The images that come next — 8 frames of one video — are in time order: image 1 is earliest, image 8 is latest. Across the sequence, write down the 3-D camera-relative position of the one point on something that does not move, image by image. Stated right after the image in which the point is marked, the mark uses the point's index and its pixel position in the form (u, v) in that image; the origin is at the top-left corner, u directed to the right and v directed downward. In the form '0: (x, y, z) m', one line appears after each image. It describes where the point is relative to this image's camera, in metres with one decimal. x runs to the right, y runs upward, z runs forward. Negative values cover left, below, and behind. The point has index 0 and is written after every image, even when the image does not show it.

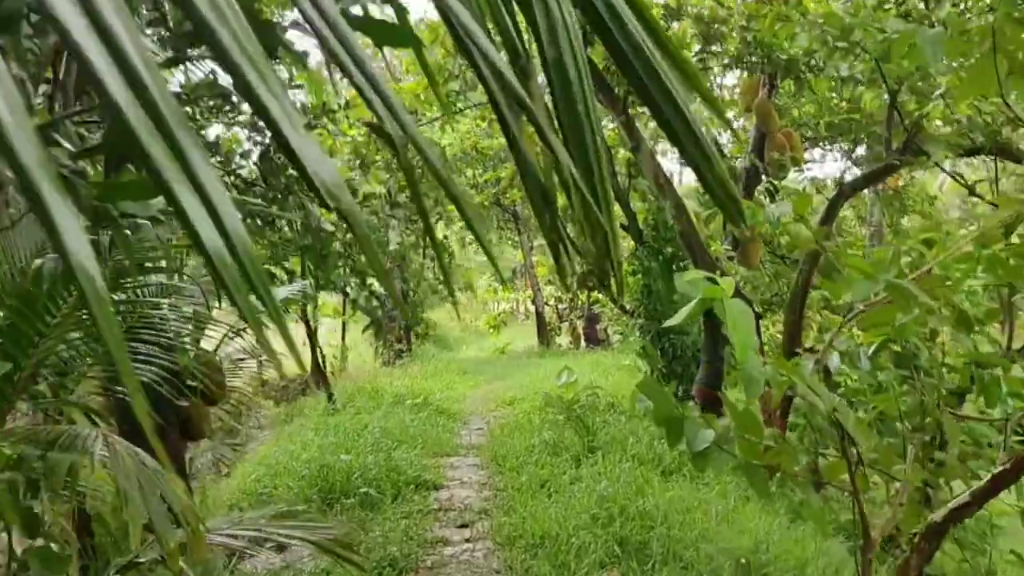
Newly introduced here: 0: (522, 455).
0: (0.0, -0.6, +4.1) m
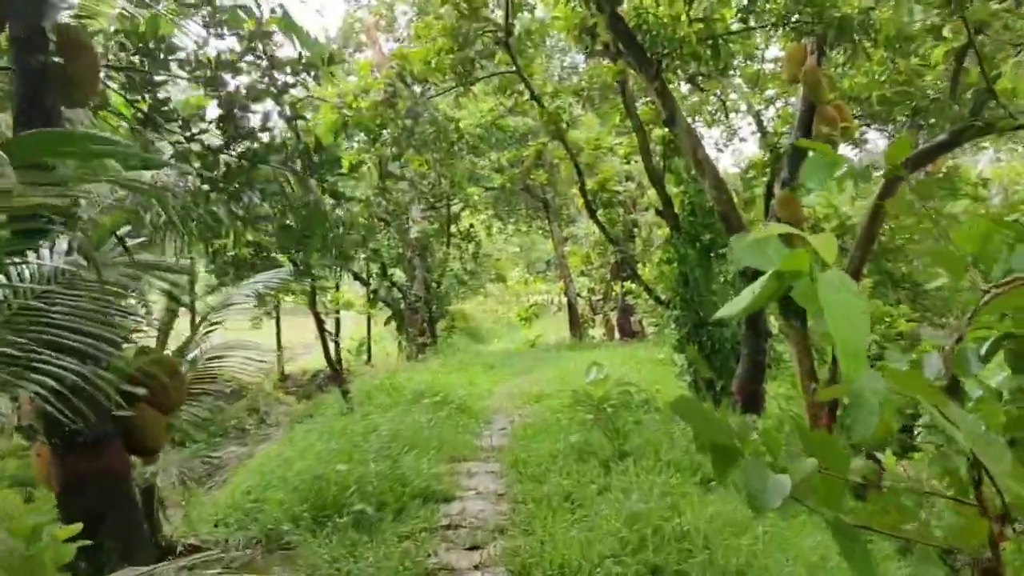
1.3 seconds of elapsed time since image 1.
0: (+0.1, -0.6, +3.7) m
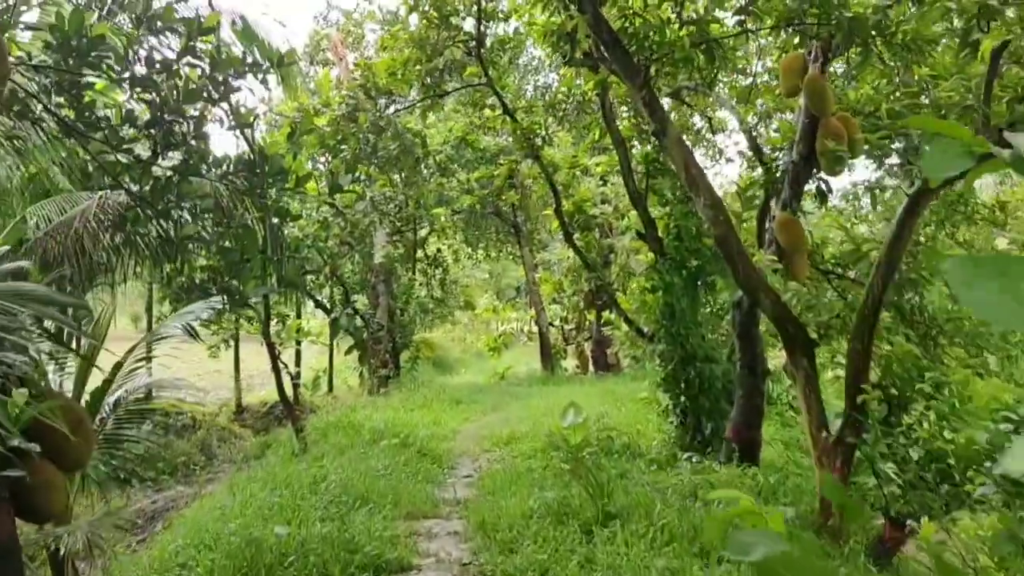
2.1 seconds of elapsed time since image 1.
0: (0.0, -0.7, +3.2) m
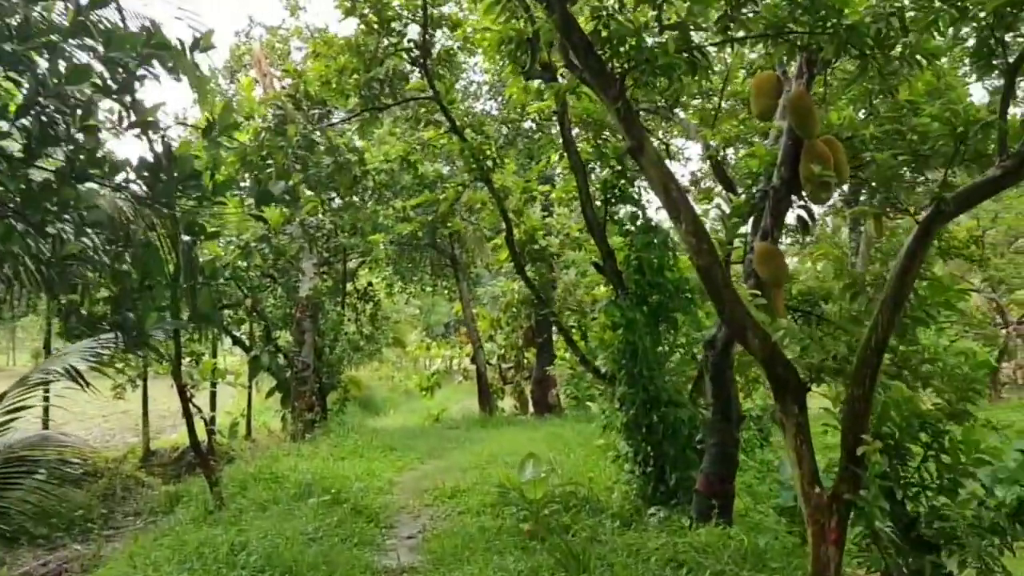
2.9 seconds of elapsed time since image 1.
0: (-0.1, -0.8, +2.7) m
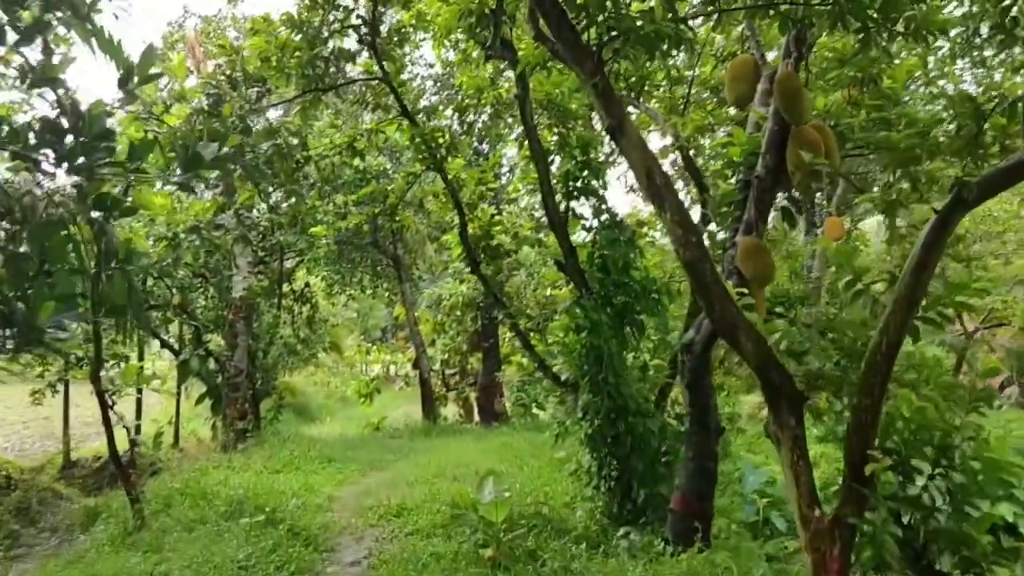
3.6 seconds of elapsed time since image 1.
0: (-0.2, -0.8, +2.3) m
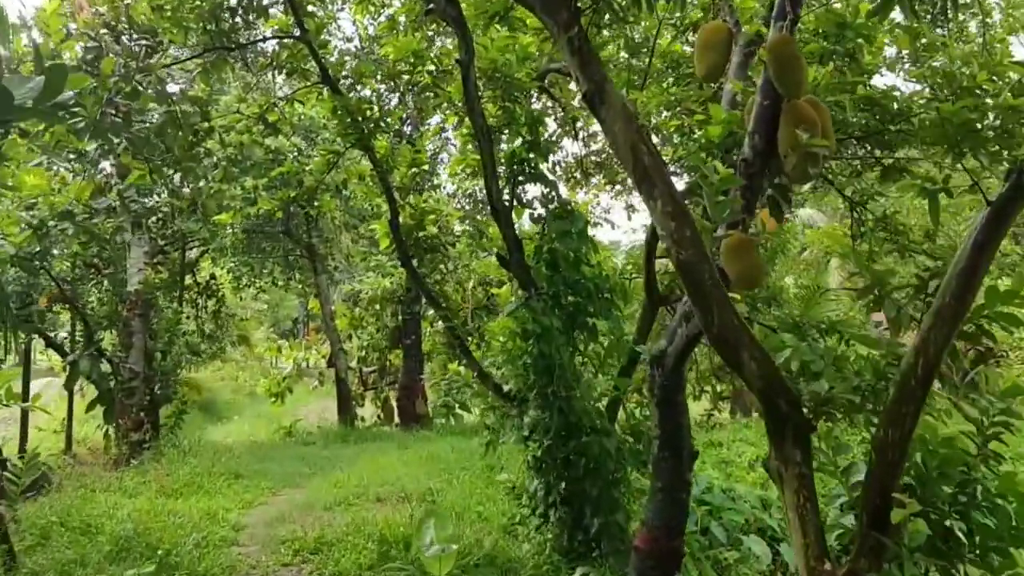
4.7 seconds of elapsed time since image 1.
0: (-0.2, -0.8, +1.8) m
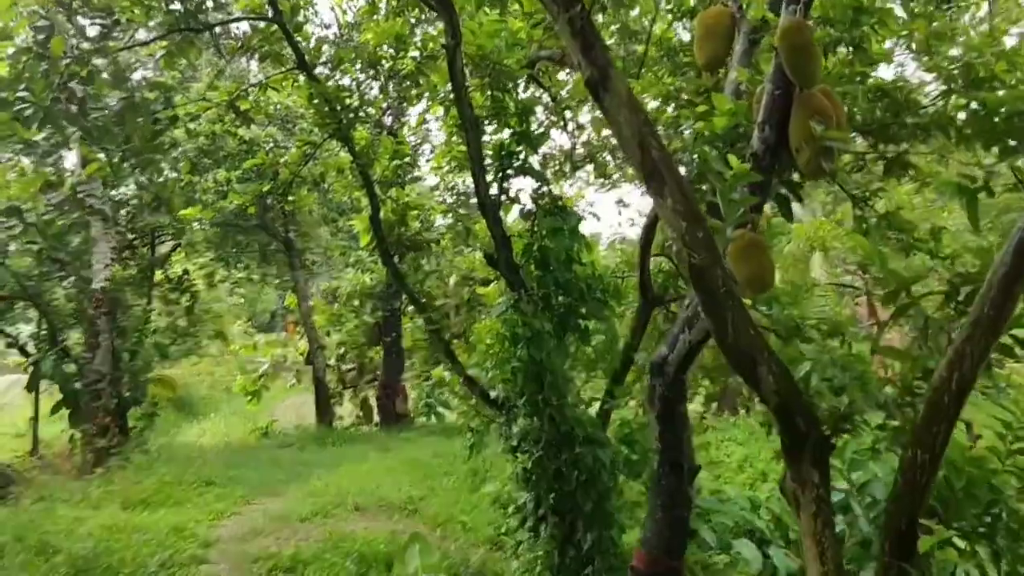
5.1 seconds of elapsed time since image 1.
0: (-0.3, -0.8, +1.6) m
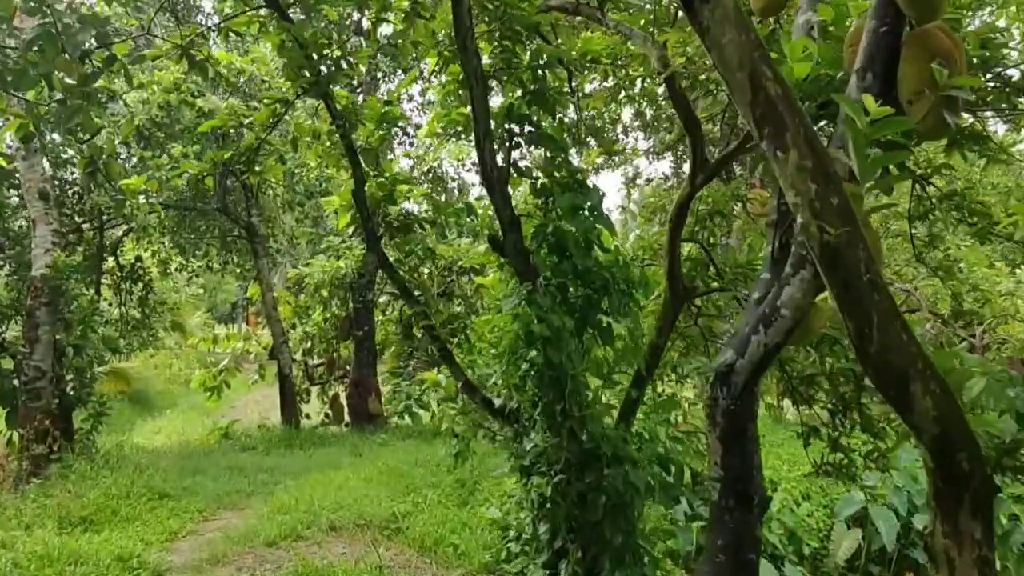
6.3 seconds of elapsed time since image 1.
0: (-0.2, -0.8, +1.0) m
